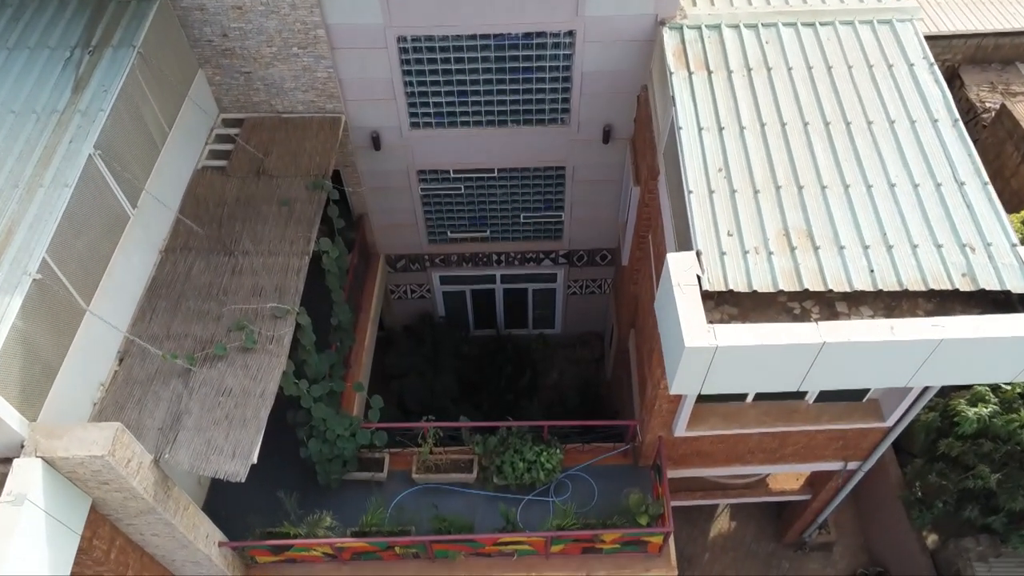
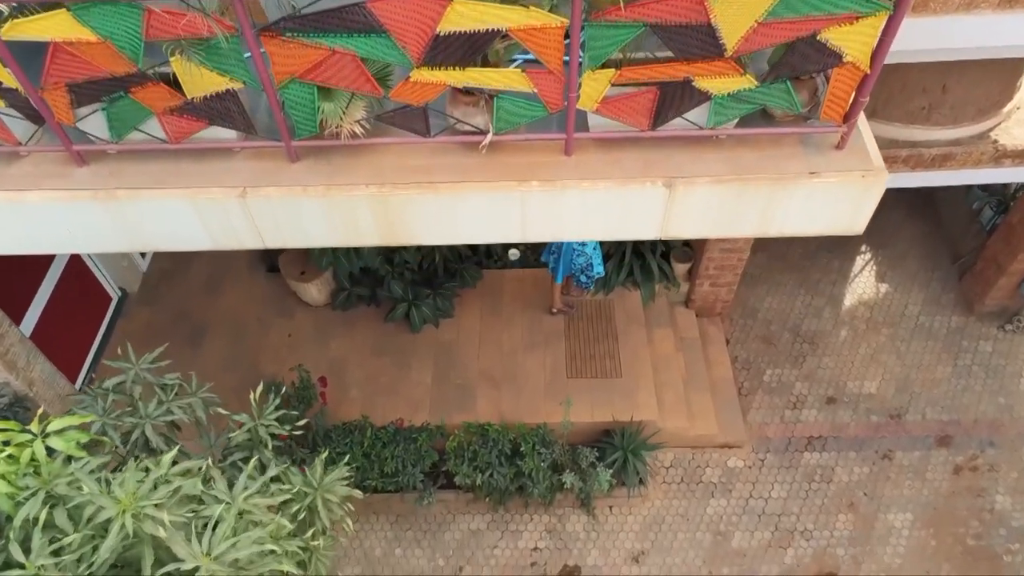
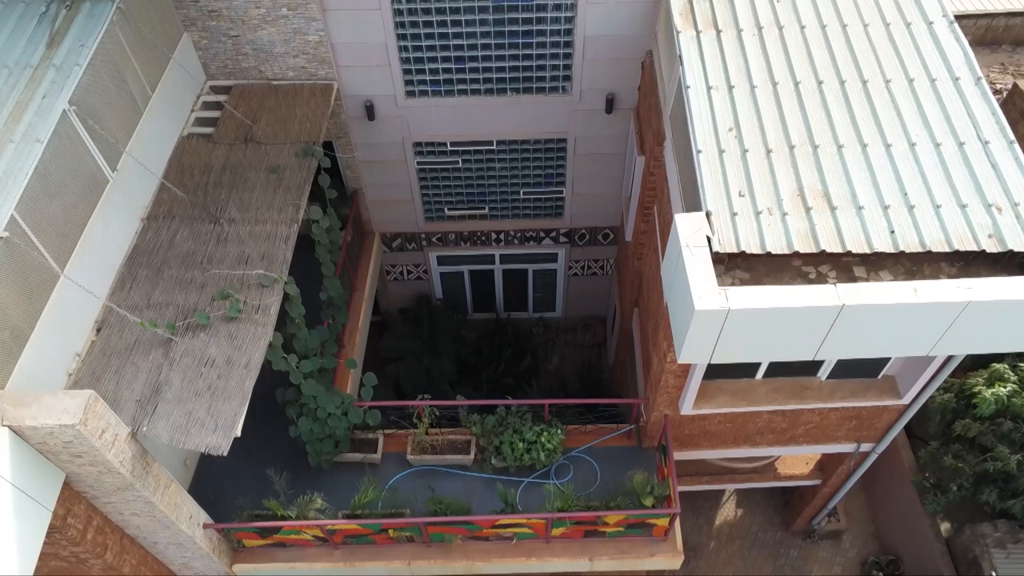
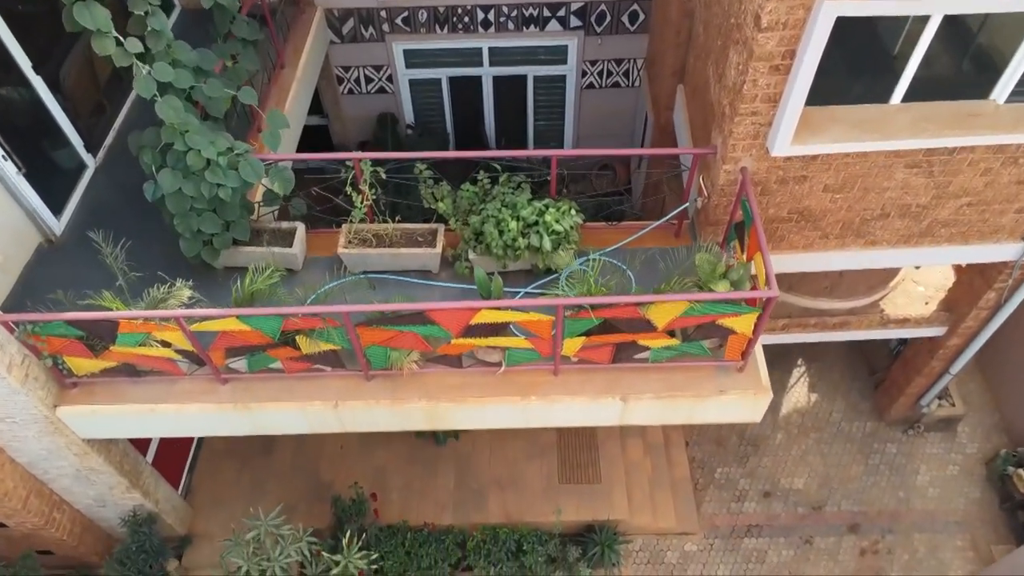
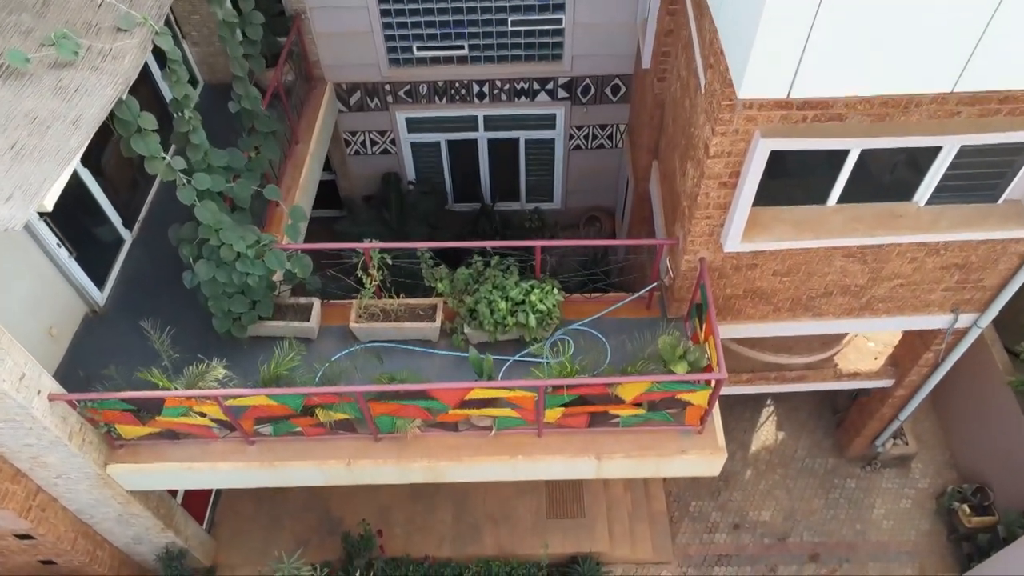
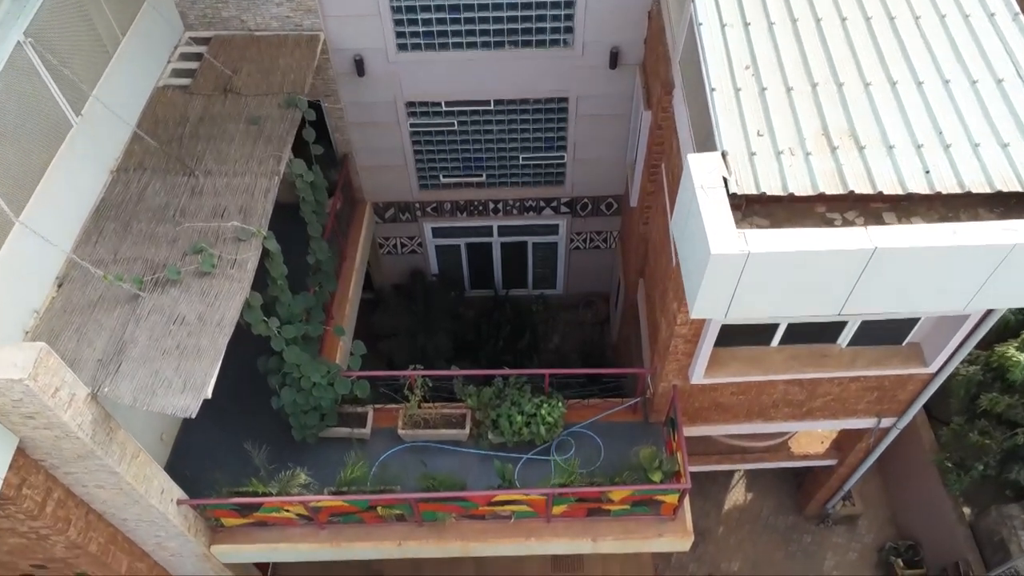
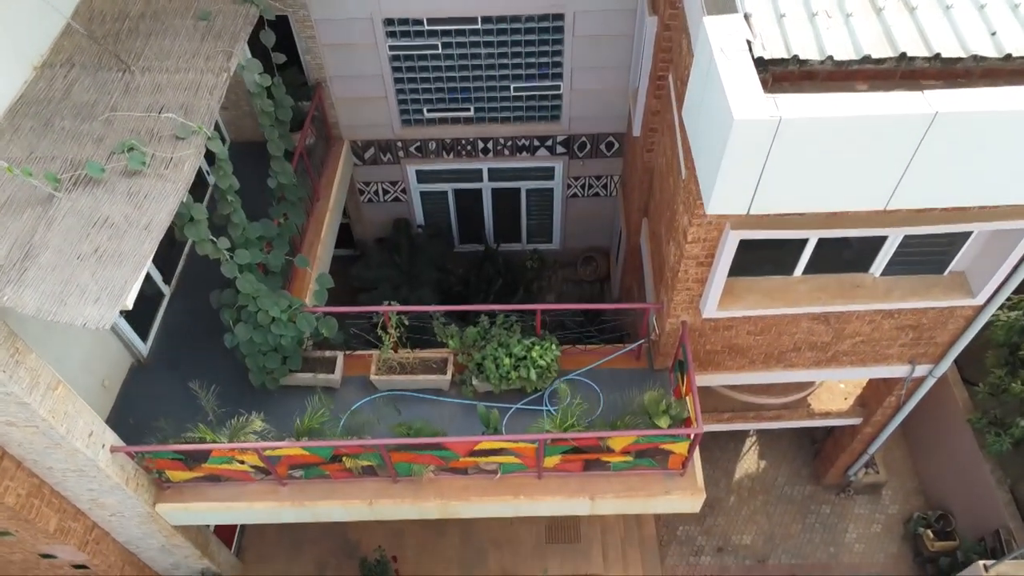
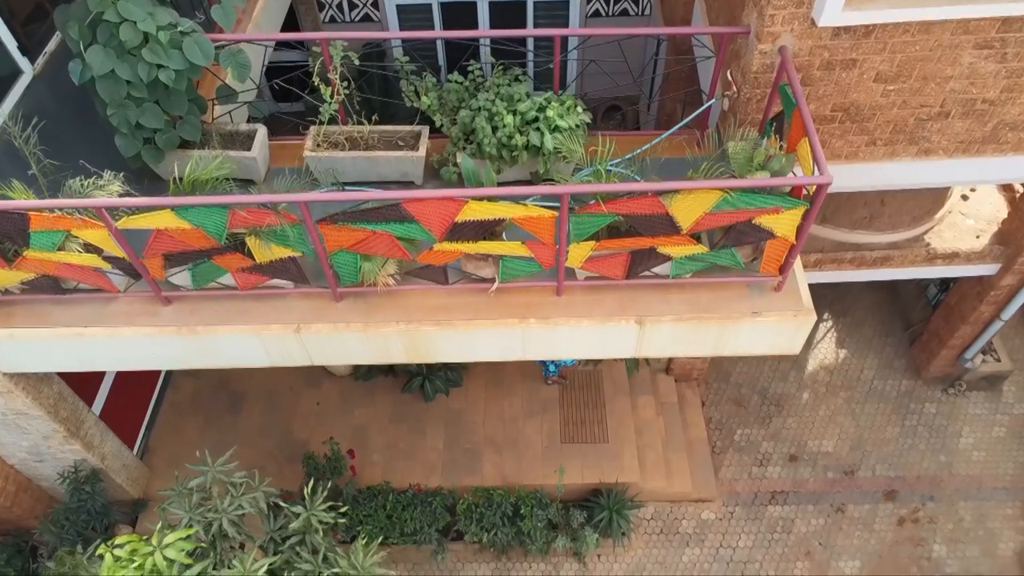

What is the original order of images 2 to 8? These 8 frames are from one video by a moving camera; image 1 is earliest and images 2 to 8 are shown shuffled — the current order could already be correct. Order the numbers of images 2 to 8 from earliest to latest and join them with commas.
3, 6, 7, 5, 4, 8, 2
